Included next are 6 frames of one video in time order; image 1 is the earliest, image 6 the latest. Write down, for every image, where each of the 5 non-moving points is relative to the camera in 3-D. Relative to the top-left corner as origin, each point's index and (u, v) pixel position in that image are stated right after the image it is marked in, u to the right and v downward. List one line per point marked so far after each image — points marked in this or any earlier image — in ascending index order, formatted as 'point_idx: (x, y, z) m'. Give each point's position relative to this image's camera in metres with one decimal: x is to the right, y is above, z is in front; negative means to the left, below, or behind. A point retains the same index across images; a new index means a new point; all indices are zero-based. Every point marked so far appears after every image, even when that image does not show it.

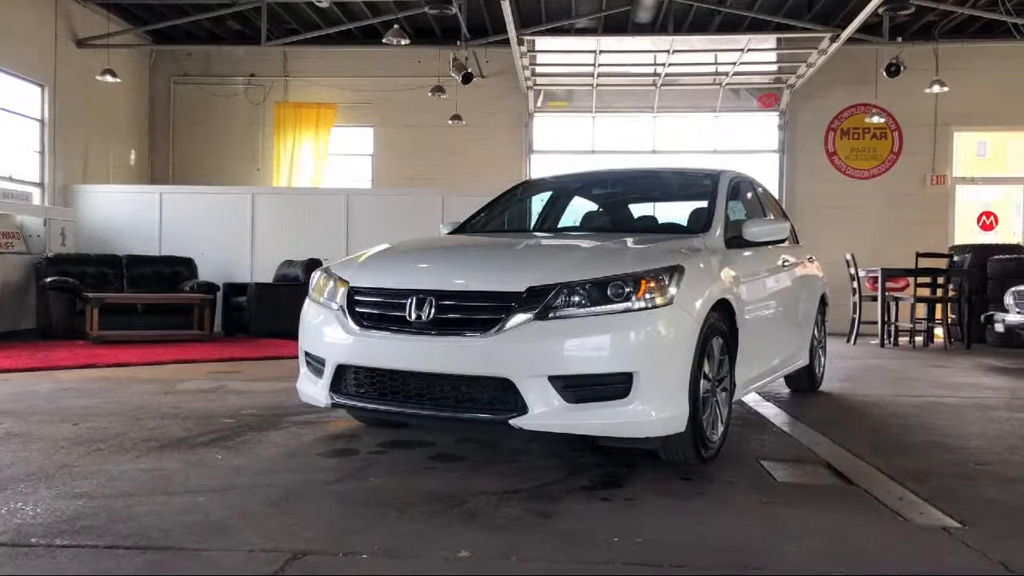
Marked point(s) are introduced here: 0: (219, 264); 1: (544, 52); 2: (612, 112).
0: (-4.4, +0.4, +12.5) m
1: (+0.5, +3.8, +13.4) m
2: (+1.9, +3.3, +15.5) m
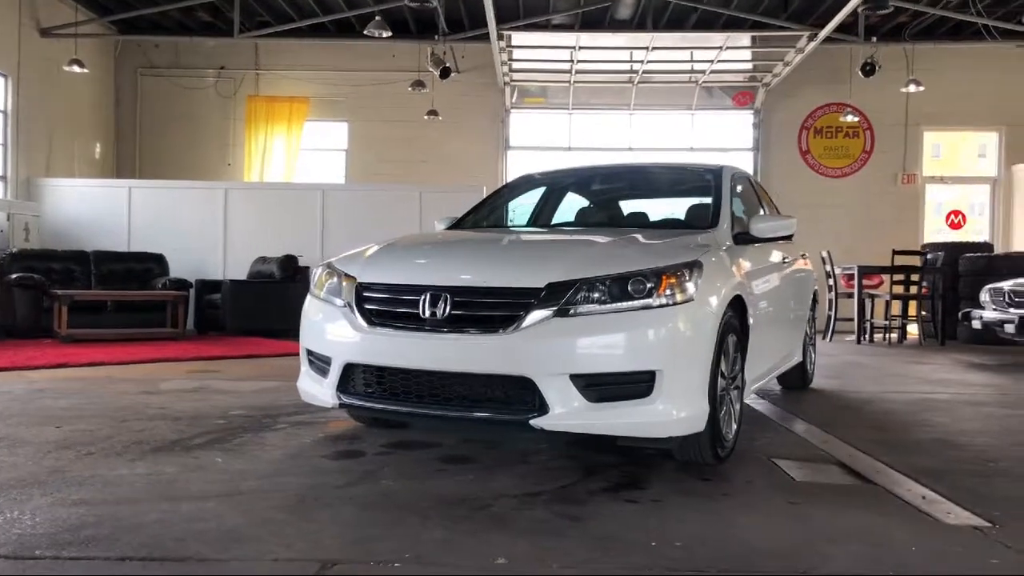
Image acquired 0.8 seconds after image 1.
0: (-4.8, +0.4, +12.2) m
1: (+0.2, +3.9, +13.3) m
2: (+1.4, +3.4, +15.4) m
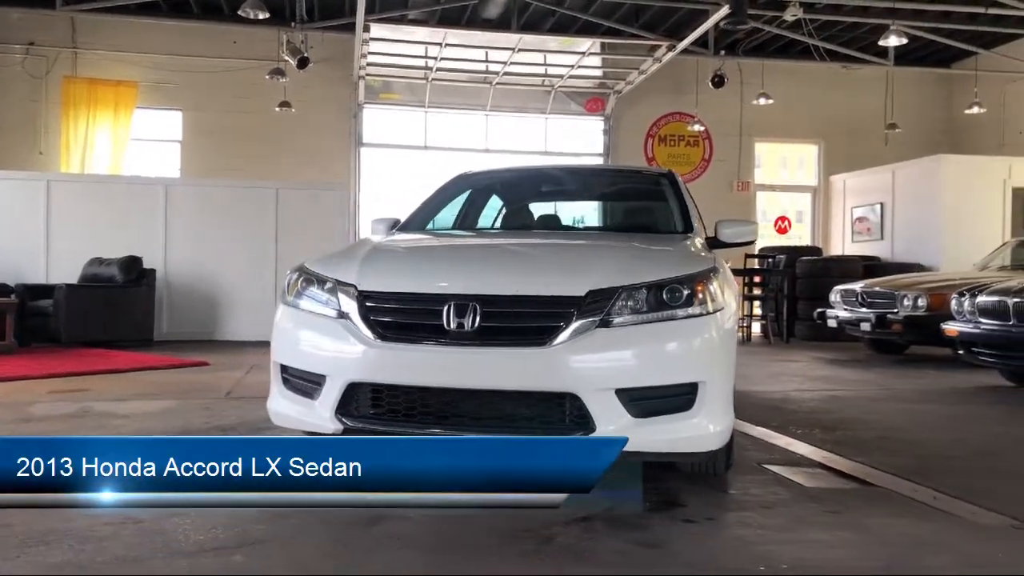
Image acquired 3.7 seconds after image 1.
0: (-6.6, +0.4, +10.7) m
1: (-2.0, +3.8, +12.8) m
2: (-1.3, +3.3, +15.2) m
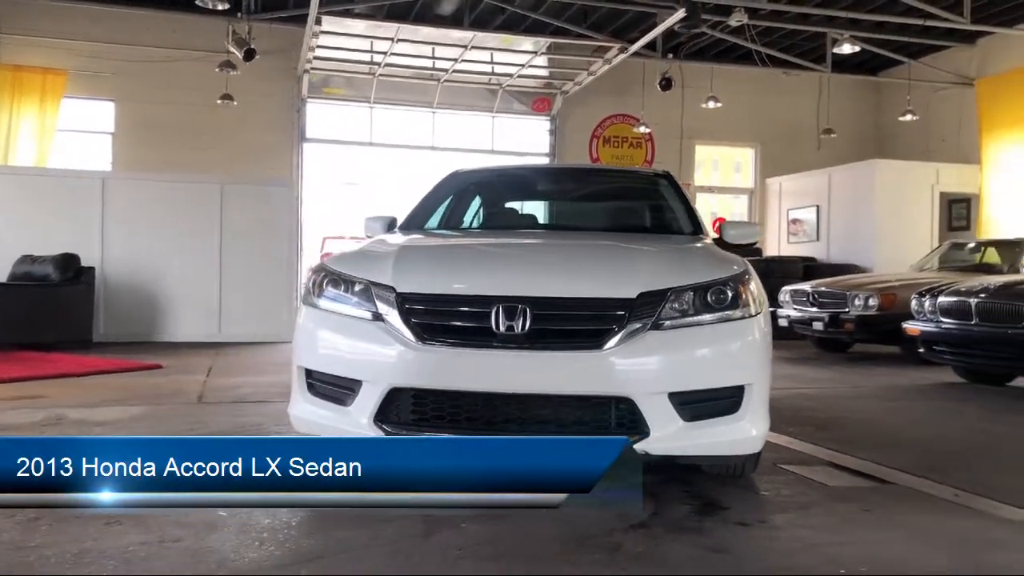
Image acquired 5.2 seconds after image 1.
0: (-7.1, +0.4, +10.0) m
1: (-2.8, +3.8, +12.5) m
2: (-2.2, +3.3, +15.0) m
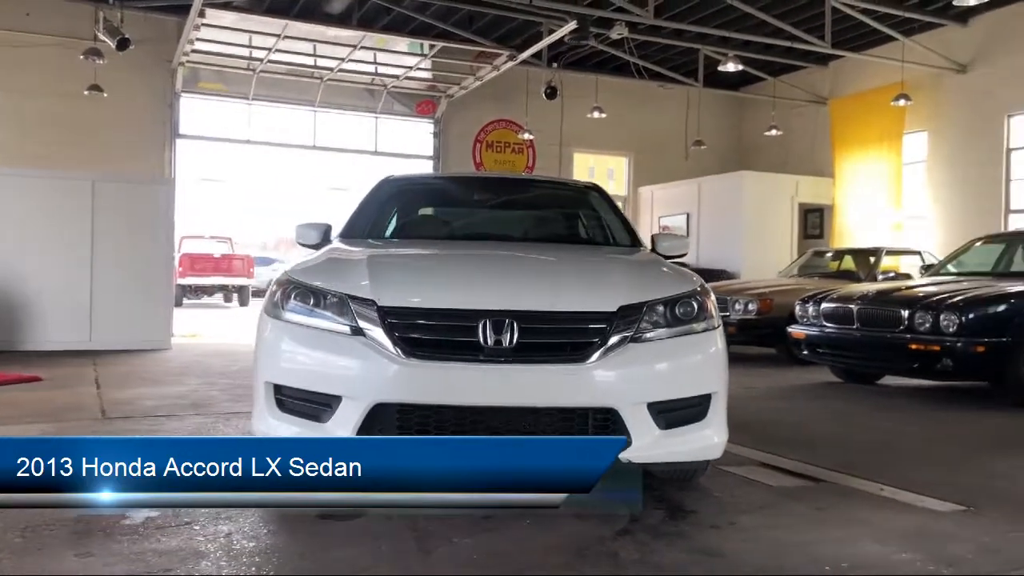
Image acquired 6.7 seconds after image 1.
0: (-8.2, +0.3, +8.7) m
1: (-4.4, +3.8, +12.0) m
2: (-4.3, +3.3, +14.5) m
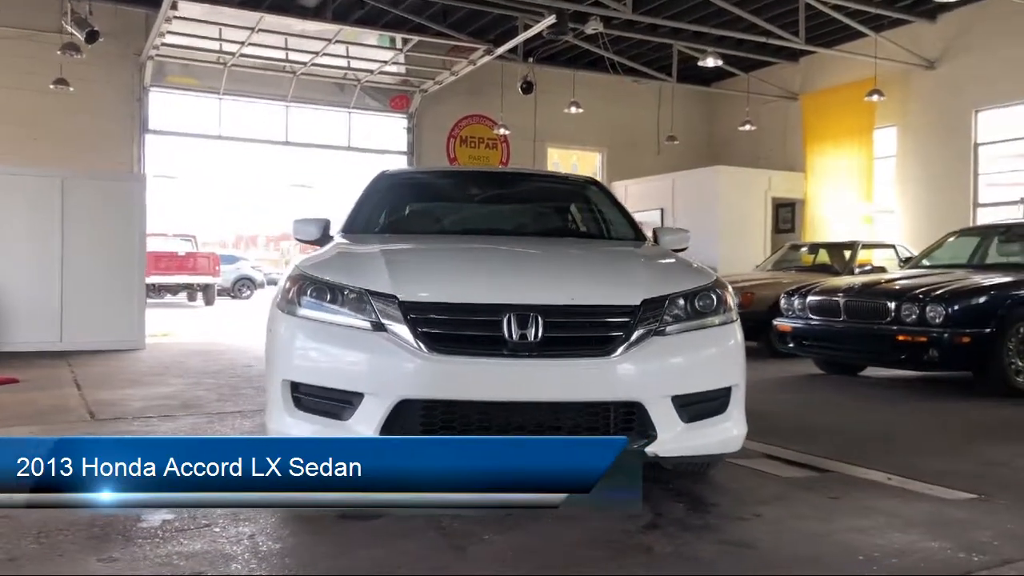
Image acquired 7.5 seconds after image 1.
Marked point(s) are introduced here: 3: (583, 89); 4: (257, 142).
0: (-8.4, +0.3, +8.3) m
1: (-4.7, +3.8, +11.7) m
2: (-4.7, +3.3, +14.2) m
3: (+1.5, +4.2, +17.5) m
4: (-4.5, +2.5, +14.5) m
